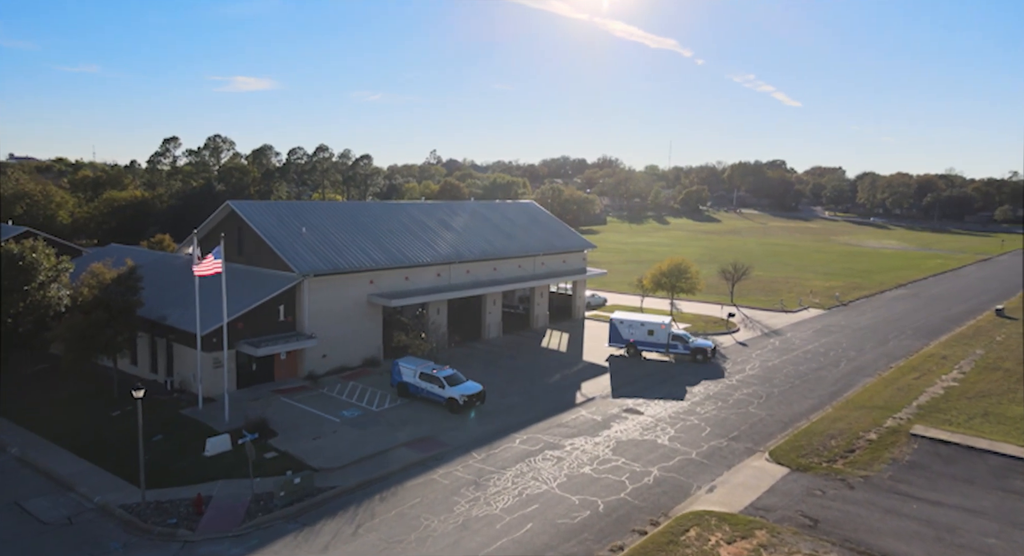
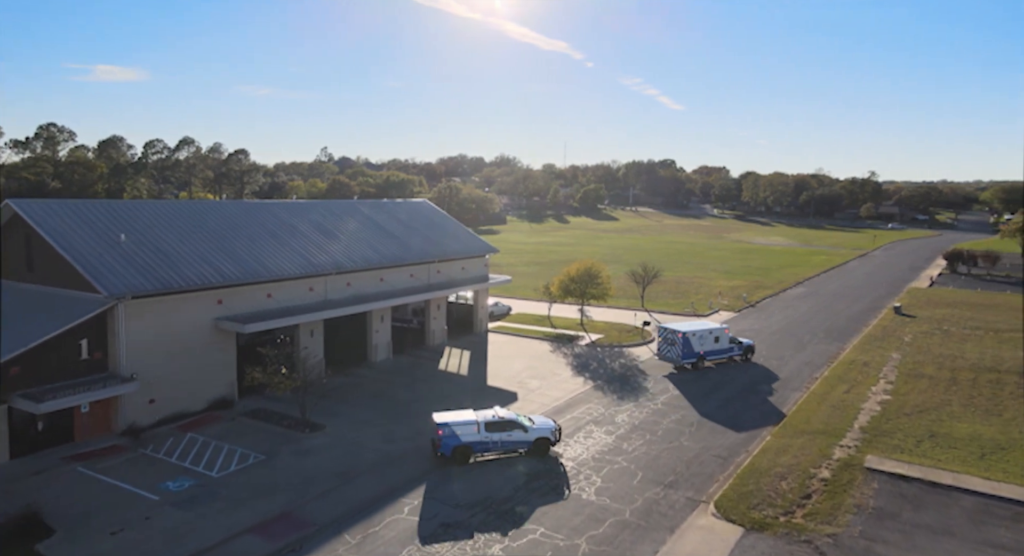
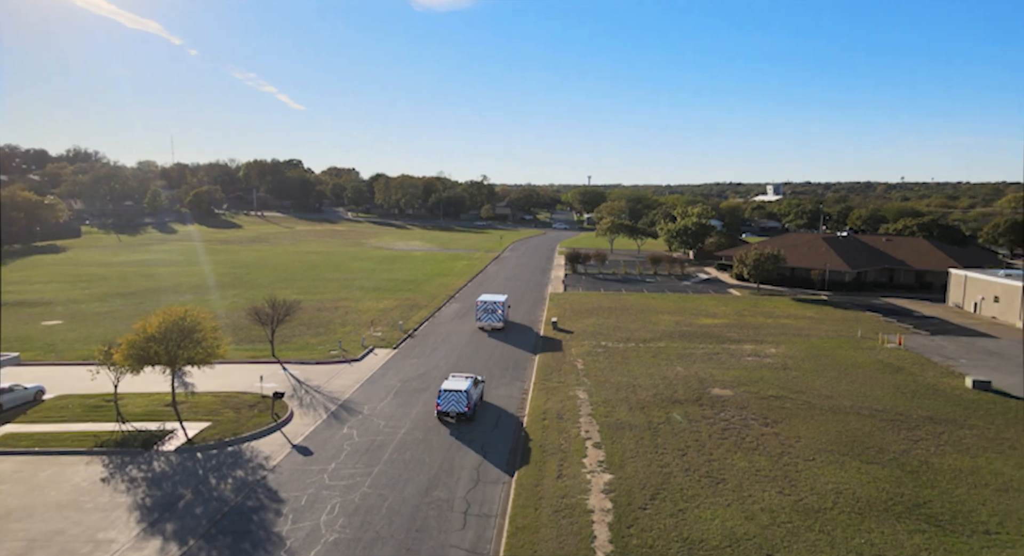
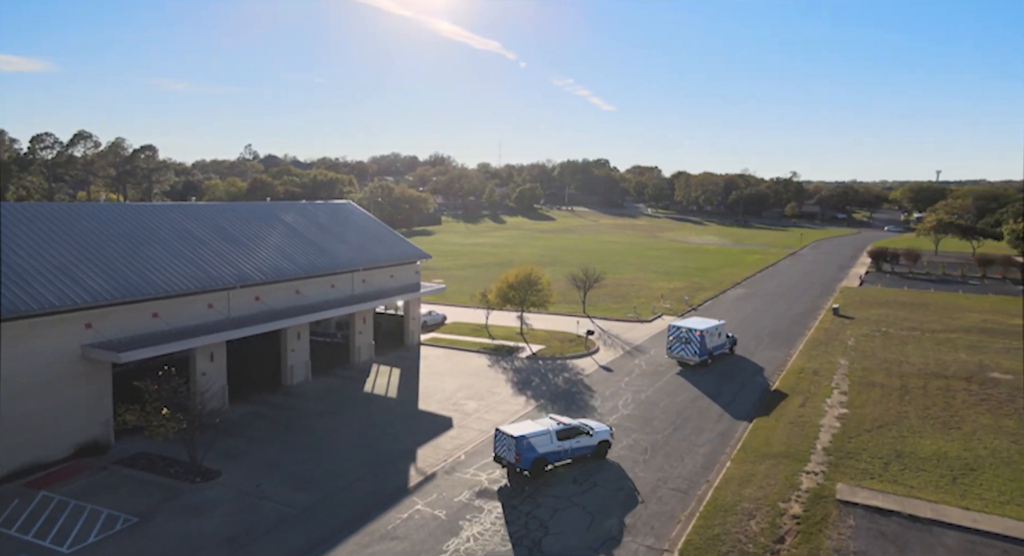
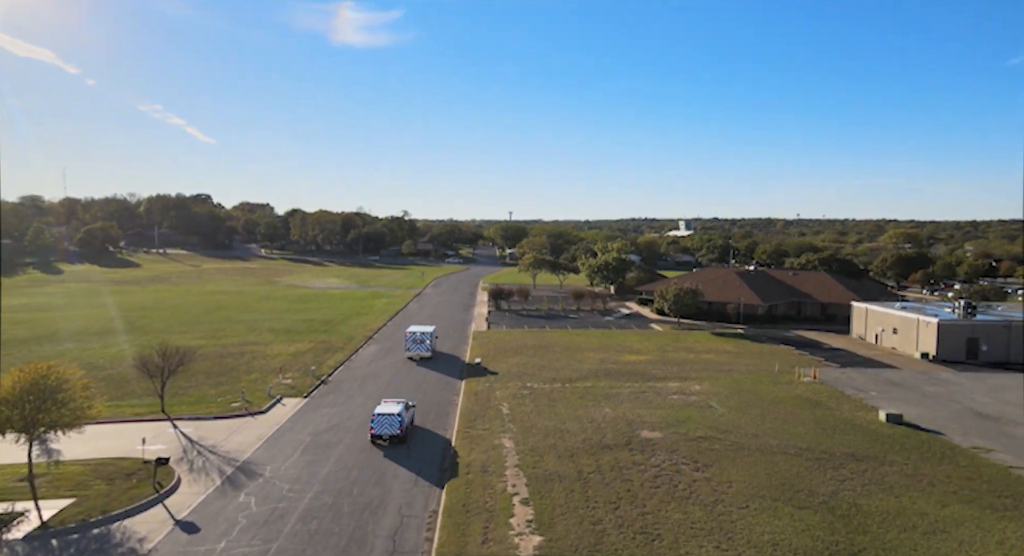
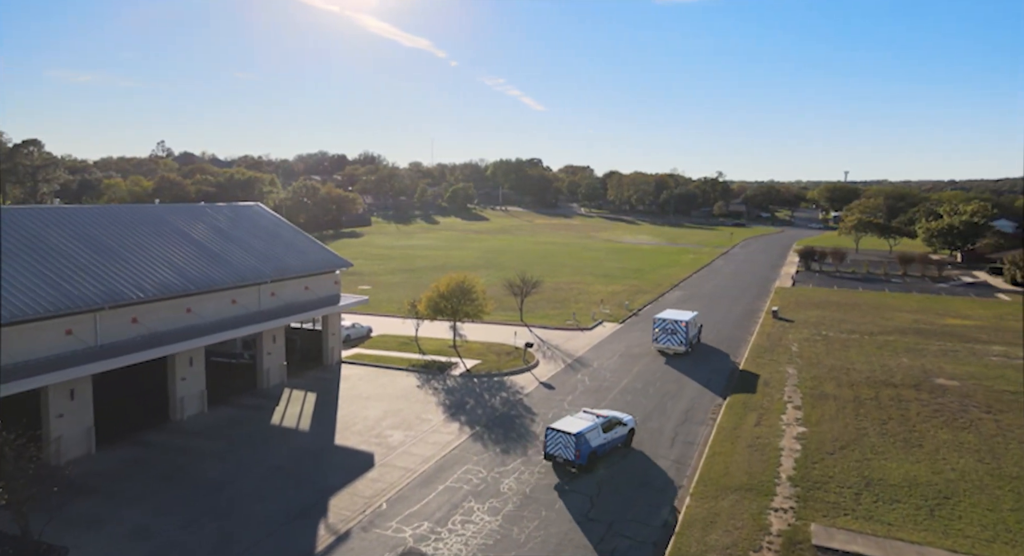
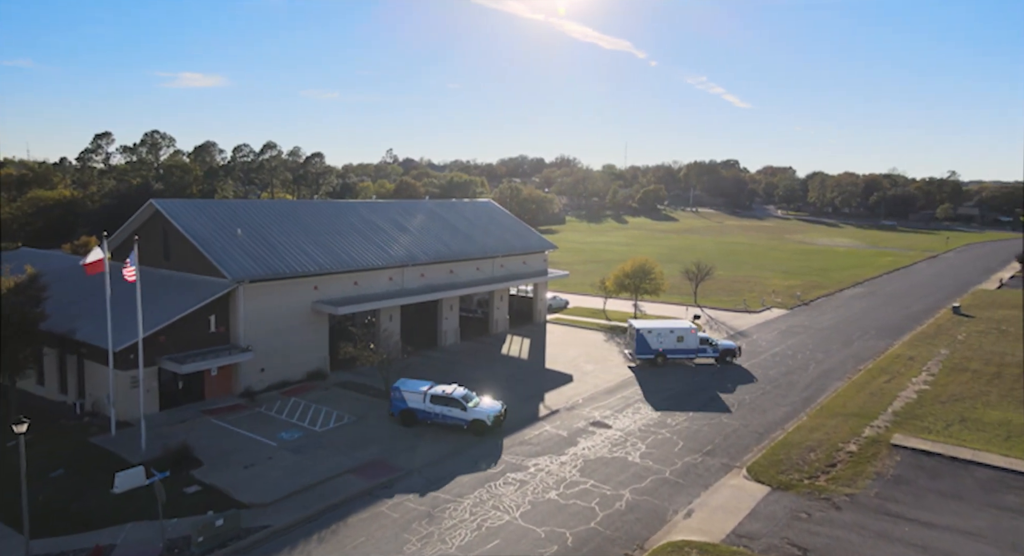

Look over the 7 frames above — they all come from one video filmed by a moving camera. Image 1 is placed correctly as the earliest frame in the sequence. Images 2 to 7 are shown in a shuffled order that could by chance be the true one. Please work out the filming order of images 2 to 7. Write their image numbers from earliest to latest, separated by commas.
7, 2, 4, 6, 3, 5
